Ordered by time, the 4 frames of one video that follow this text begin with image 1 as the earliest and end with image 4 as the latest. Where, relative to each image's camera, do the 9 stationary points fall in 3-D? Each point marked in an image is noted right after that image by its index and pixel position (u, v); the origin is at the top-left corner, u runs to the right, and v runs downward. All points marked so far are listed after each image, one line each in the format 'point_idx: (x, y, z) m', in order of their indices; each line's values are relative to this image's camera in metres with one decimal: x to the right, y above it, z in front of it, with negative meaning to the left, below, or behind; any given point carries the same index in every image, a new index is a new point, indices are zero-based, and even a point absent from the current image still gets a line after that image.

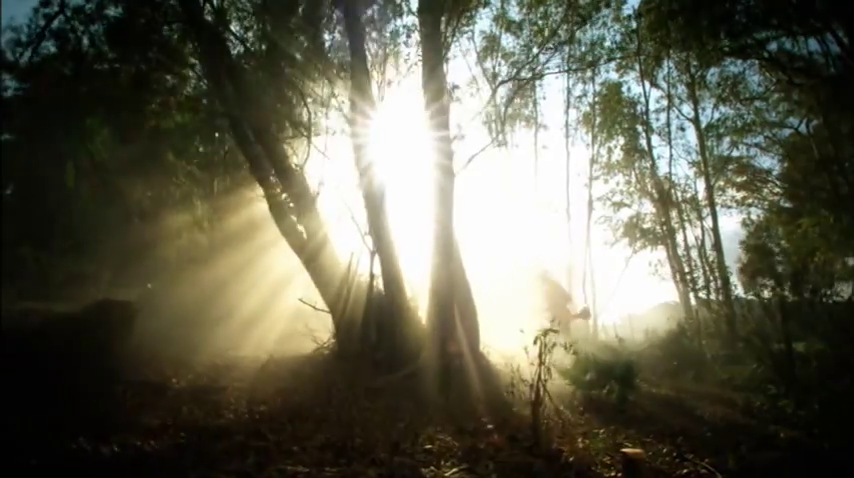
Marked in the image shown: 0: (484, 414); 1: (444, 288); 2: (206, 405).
0: (+0.8, -2.3, +9.4) m
1: (+0.3, -0.8, +11.4) m
2: (-2.6, -2.0, +8.3) m
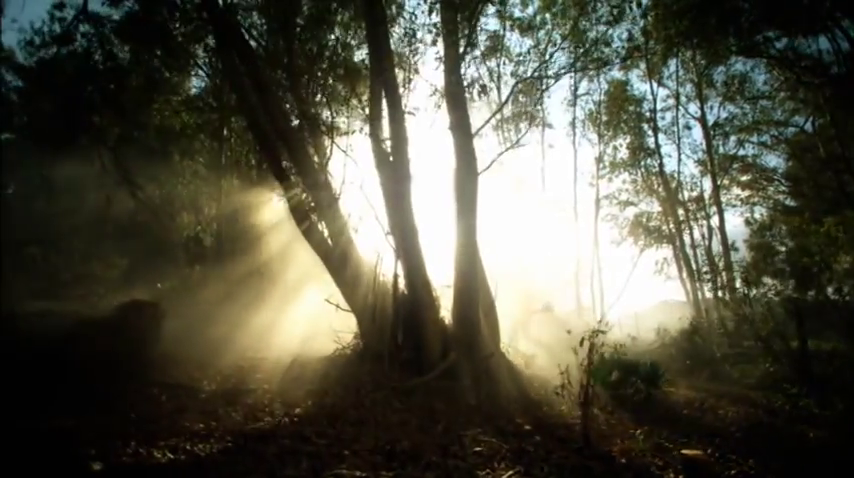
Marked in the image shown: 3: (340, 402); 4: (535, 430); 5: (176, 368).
0: (+1.2, -2.3, +9.3) m
1: (+0.7, -0.8, +11.3) m
2: (-2.1, -2.0, +8.2) m
3: (-1.1, -2.1, +9.1) m
4: (+1.3, -2.3, +8.3) m
5: (-3.5, -1.8, +9.9) m
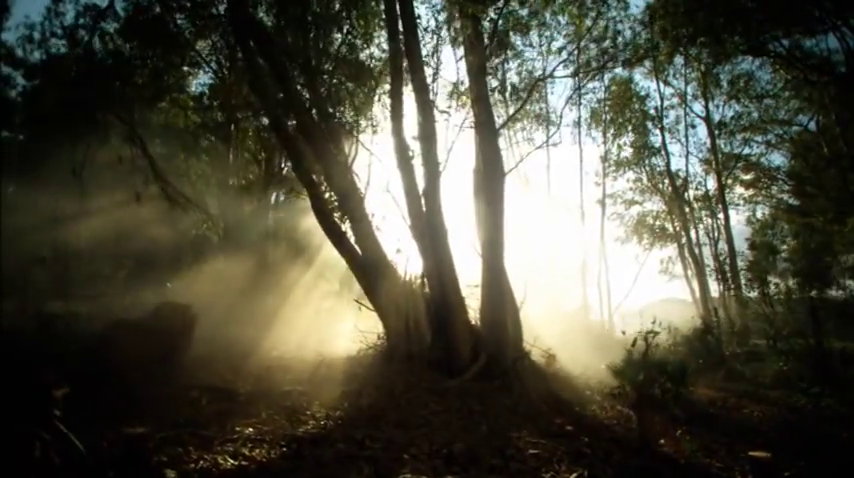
0: (+1.7, -2.3, +9.2) m
1: (+1.1, -0.8, +11.2) m
2: (-1.6, -1.9, +8.0) m
3: (-0.6, -2.1, +9.0) m
4: (+1.8, -2.2, +8.2) m
5: (-3.1, -1.8, +9.8) m
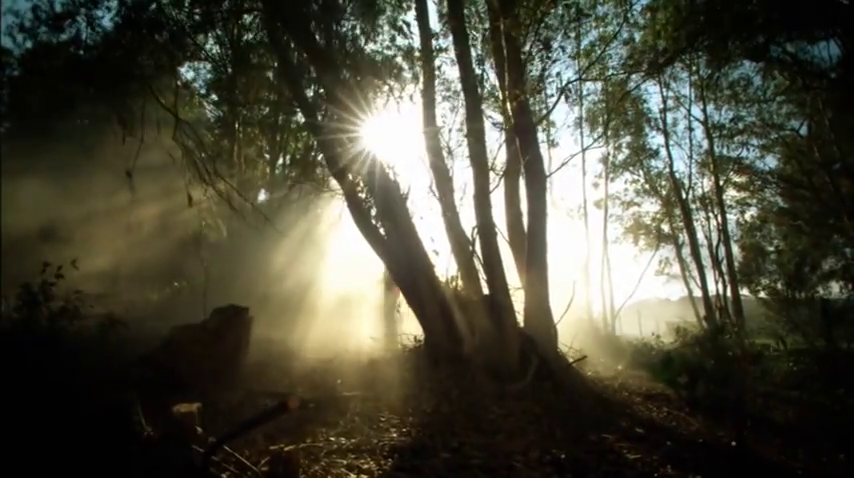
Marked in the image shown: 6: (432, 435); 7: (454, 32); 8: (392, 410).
0: (+2.5, -2.3, +9.1) m
1: (+1.8, -0.8, +11.0) m
2: (-0.8, -2.0, +7.8) m
3: (+0.2, -2.1, +8.7) m
4: (+2.6, -2.3, +8.1) m
5: (-2.3, -1.8, +9.4) m
6: (0.0, -2.0, +7.1) m
7: (+0.4, +3.3, +11.2) m
8: (-0.4, -2.0, +8.3) m
